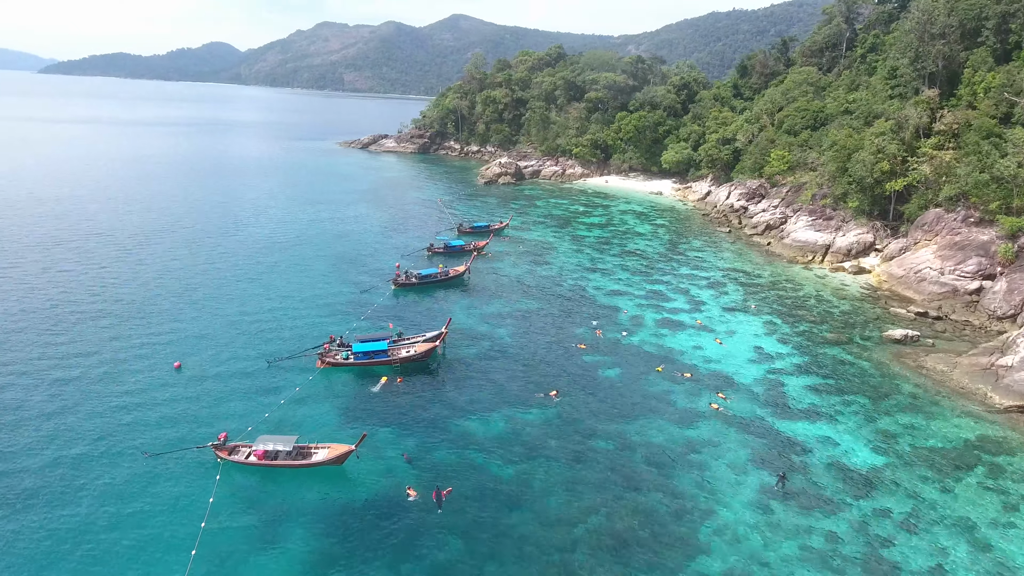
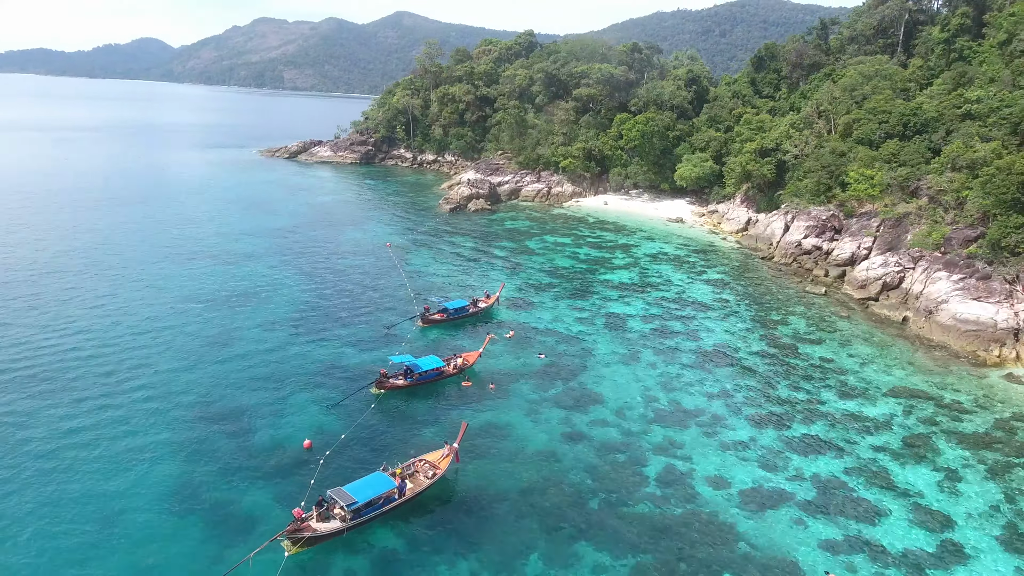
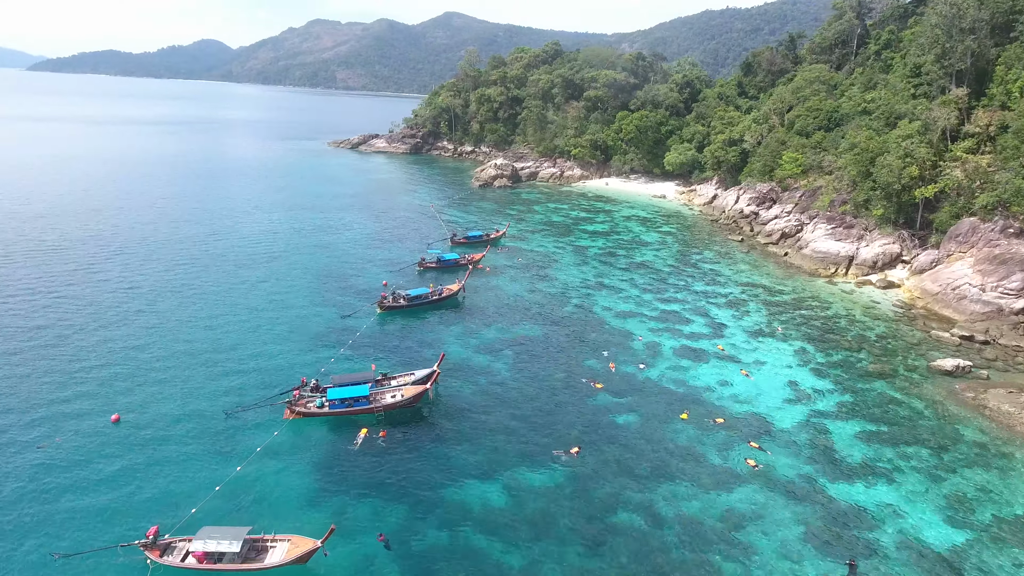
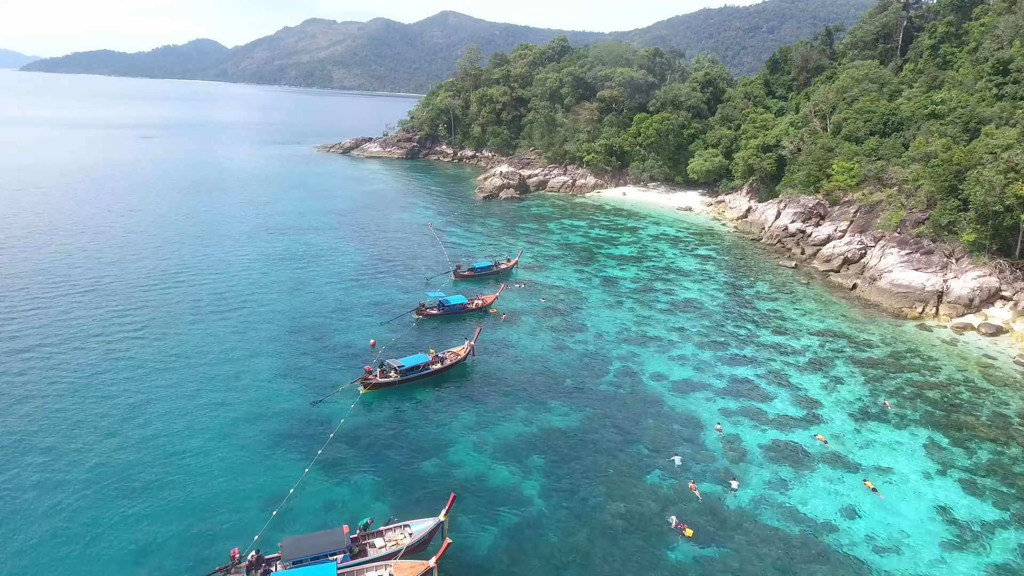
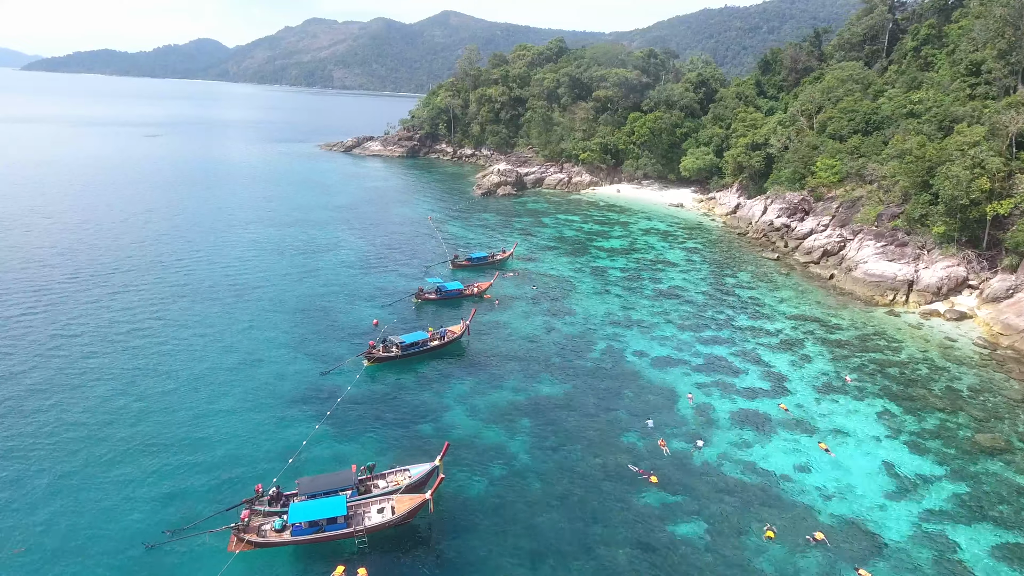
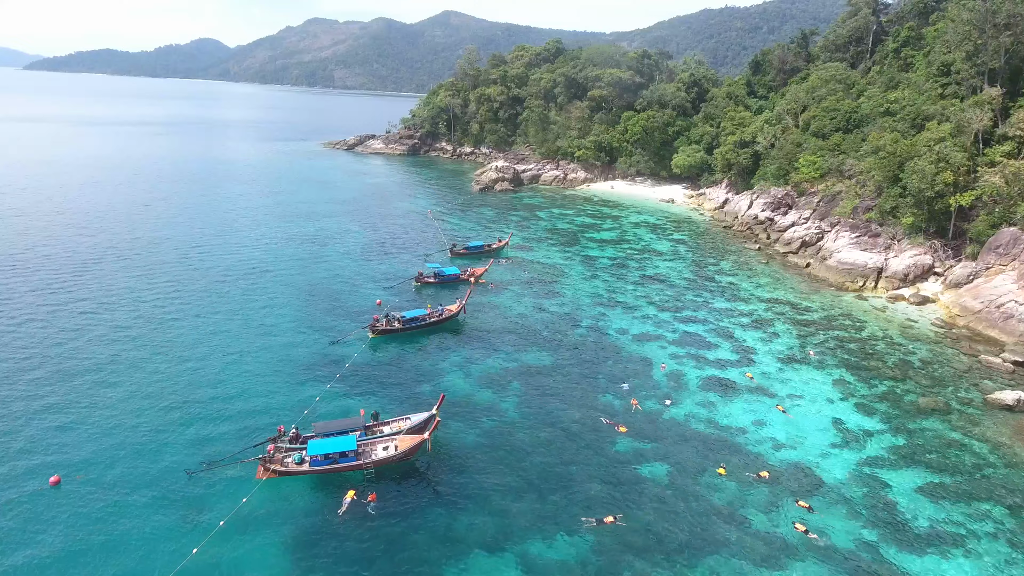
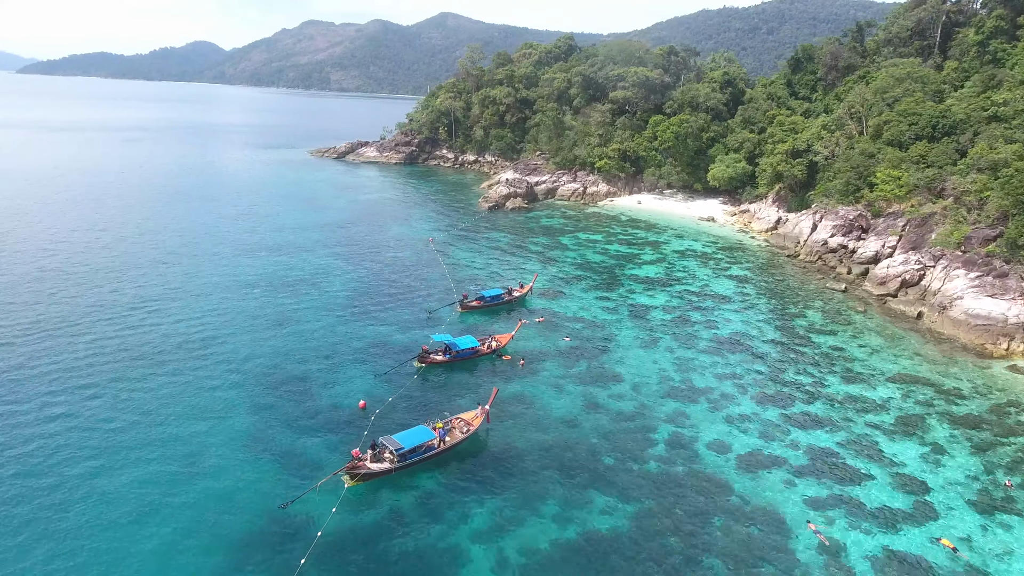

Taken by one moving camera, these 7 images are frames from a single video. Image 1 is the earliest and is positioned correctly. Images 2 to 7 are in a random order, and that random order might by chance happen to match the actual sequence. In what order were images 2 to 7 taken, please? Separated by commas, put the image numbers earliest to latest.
3, 6, 5, 4, 7, 2
